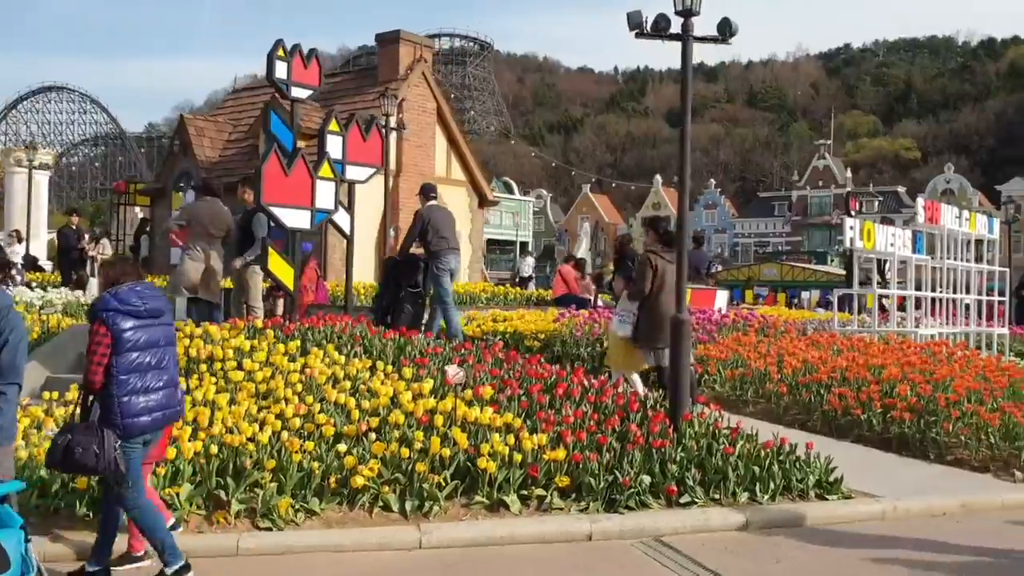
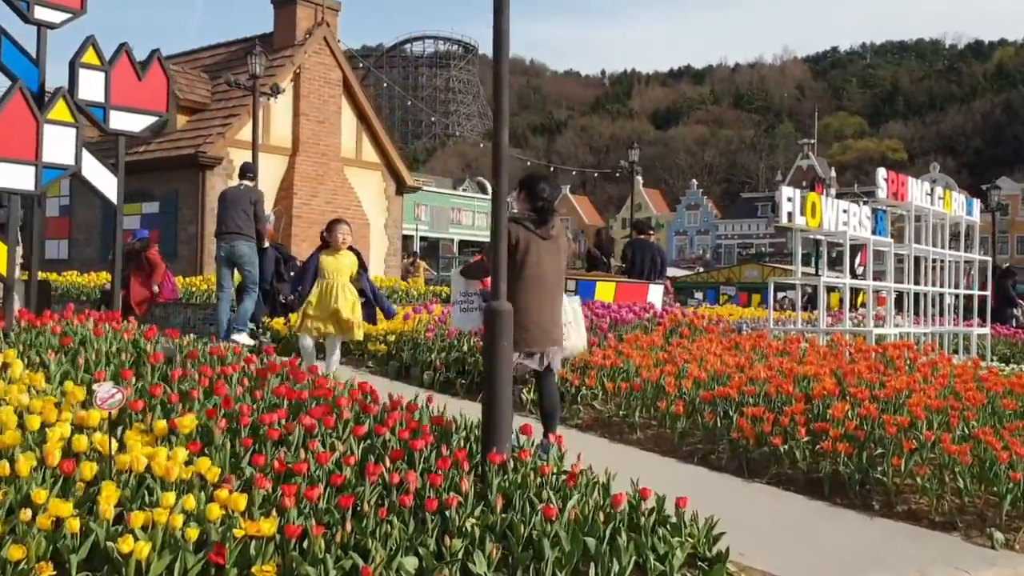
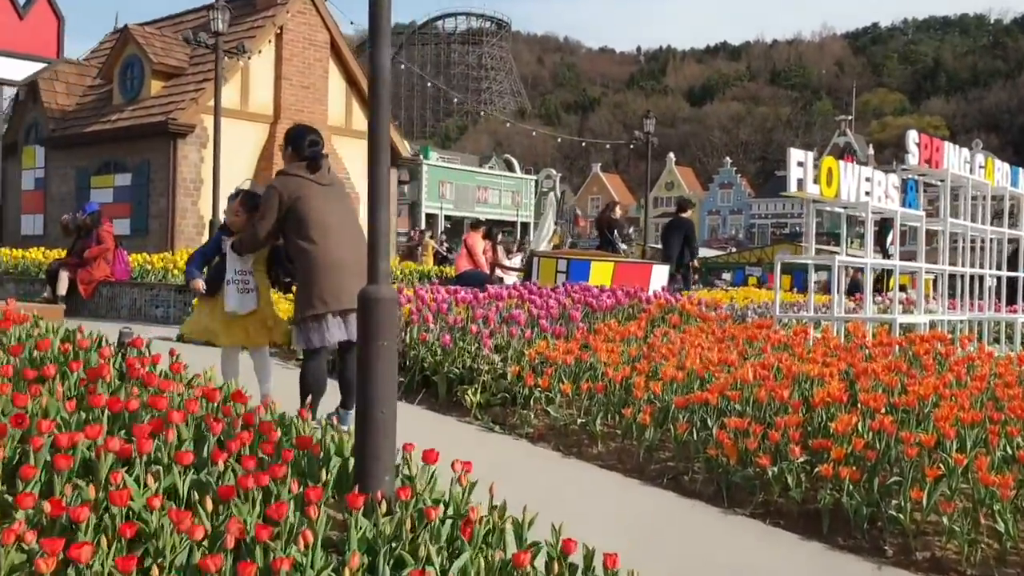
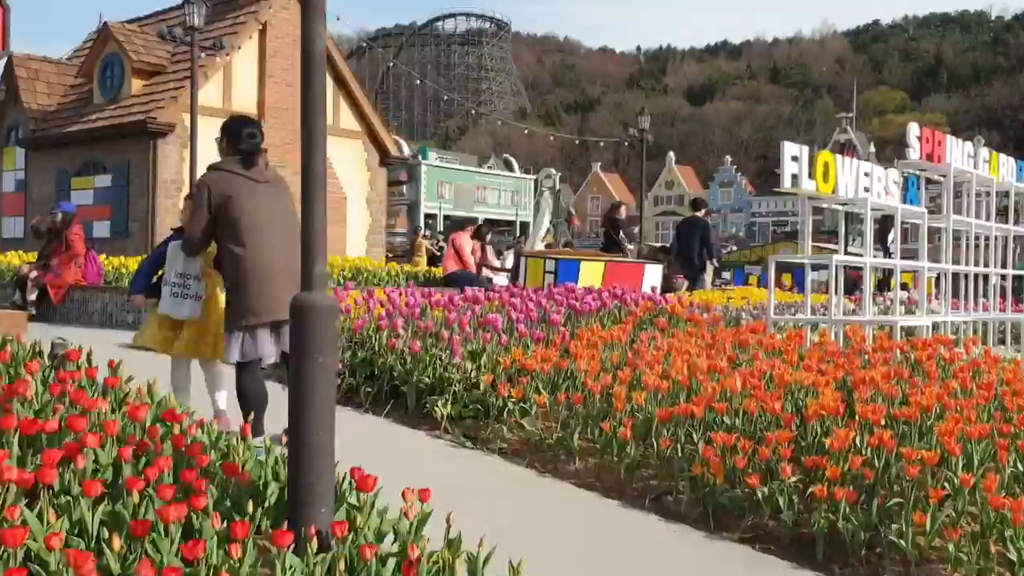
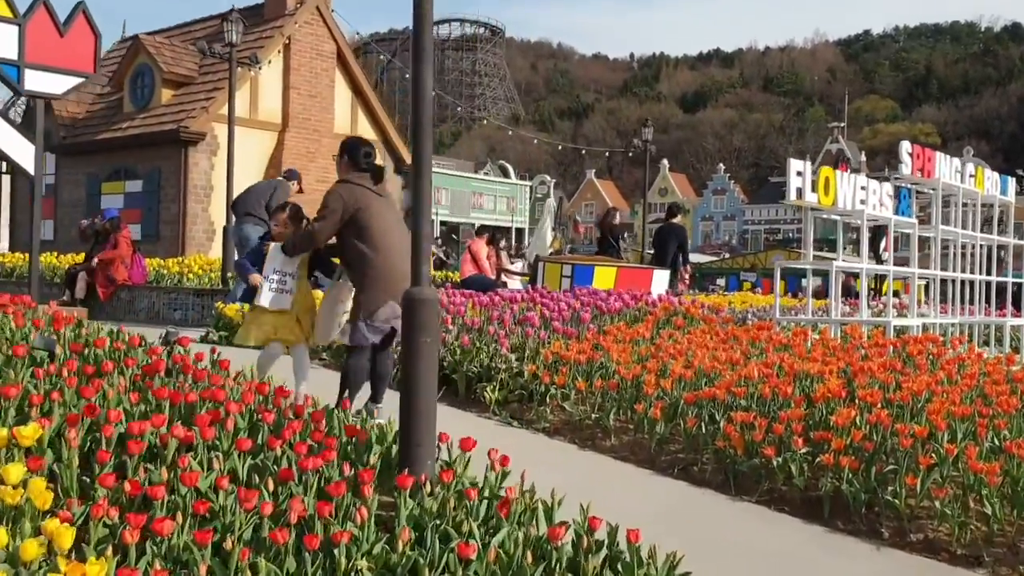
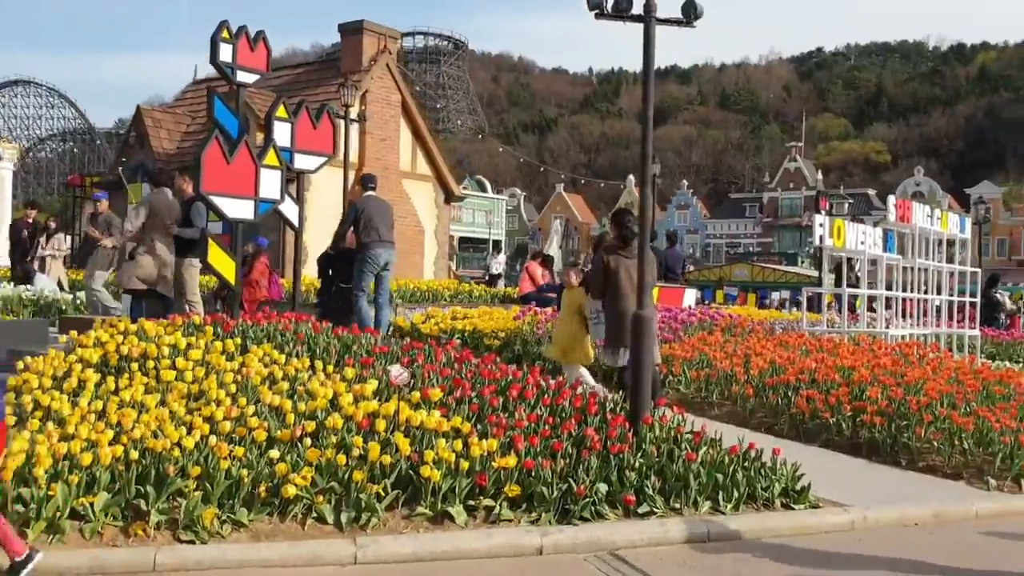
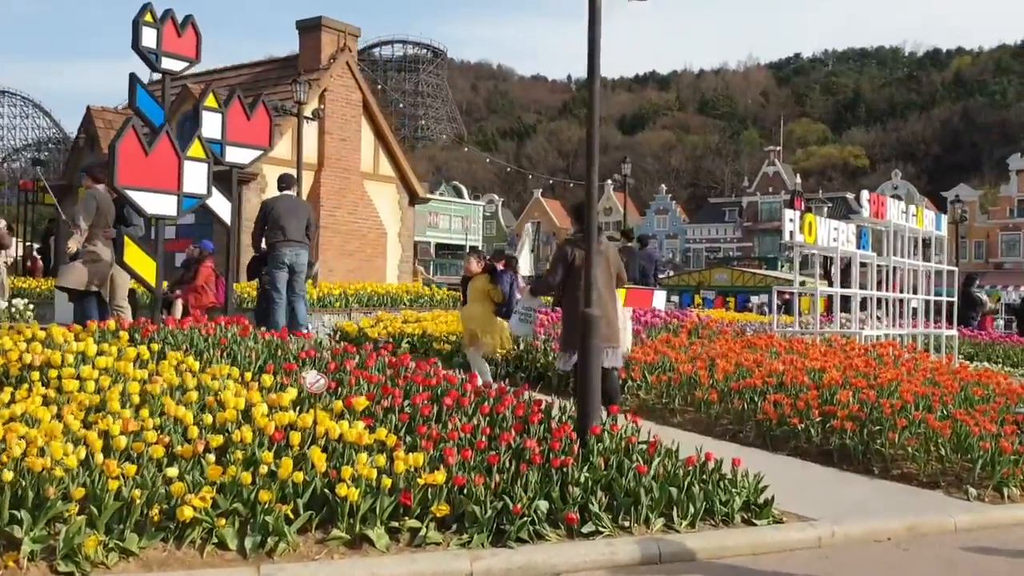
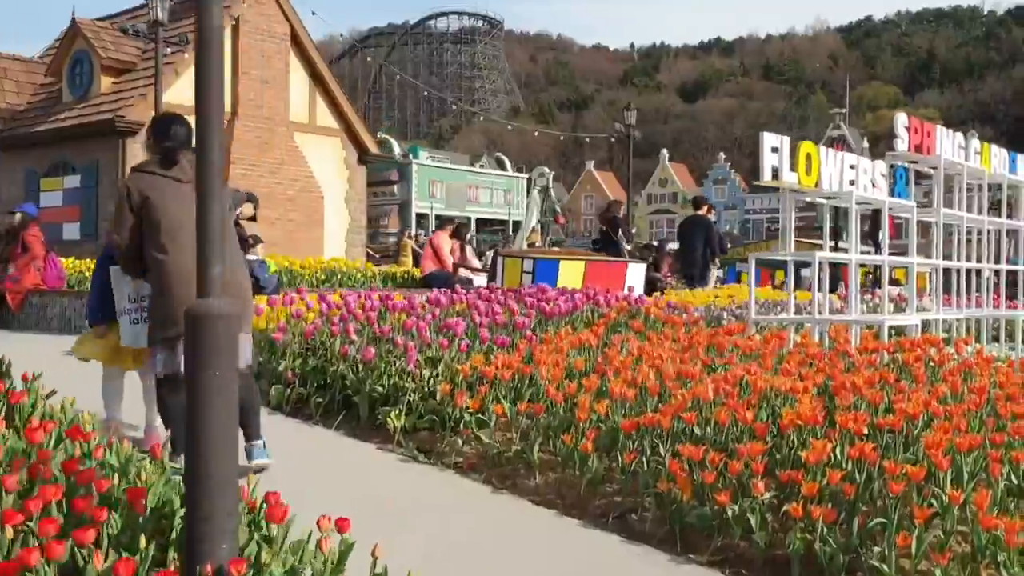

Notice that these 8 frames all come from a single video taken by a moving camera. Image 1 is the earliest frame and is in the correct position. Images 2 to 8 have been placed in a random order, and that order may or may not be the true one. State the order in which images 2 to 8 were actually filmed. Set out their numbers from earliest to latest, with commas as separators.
6, 7, 2, 5, 3, 4, 8
